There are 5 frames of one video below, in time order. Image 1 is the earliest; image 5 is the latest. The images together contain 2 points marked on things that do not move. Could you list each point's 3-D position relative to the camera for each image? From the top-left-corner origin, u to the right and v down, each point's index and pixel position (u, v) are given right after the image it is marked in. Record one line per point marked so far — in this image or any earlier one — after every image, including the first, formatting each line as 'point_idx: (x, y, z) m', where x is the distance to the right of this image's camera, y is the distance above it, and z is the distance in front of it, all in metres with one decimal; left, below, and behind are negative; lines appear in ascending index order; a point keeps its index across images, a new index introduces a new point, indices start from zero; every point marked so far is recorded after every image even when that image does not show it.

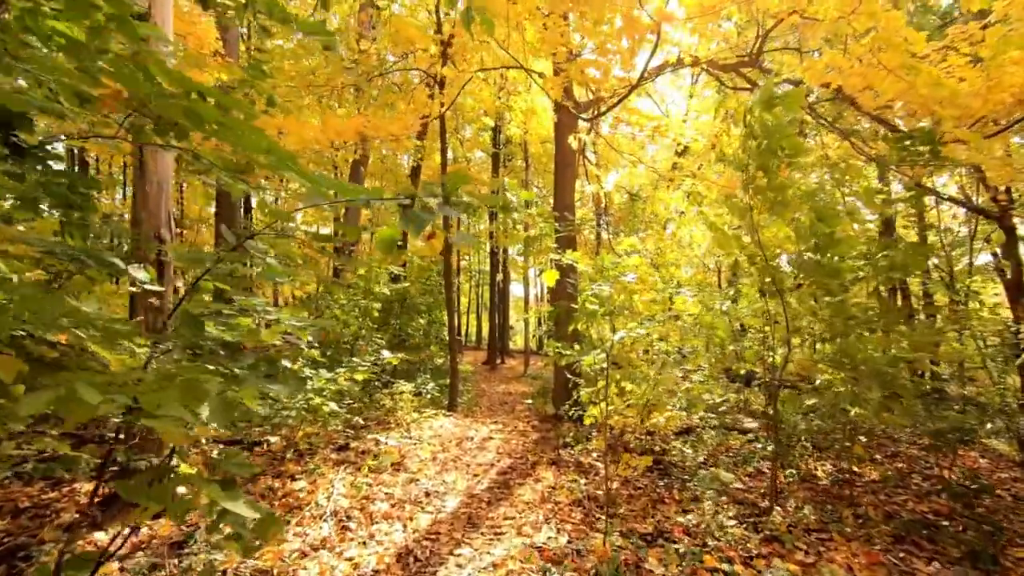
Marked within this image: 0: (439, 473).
0: (-0.6, -1.7, +4.7) m
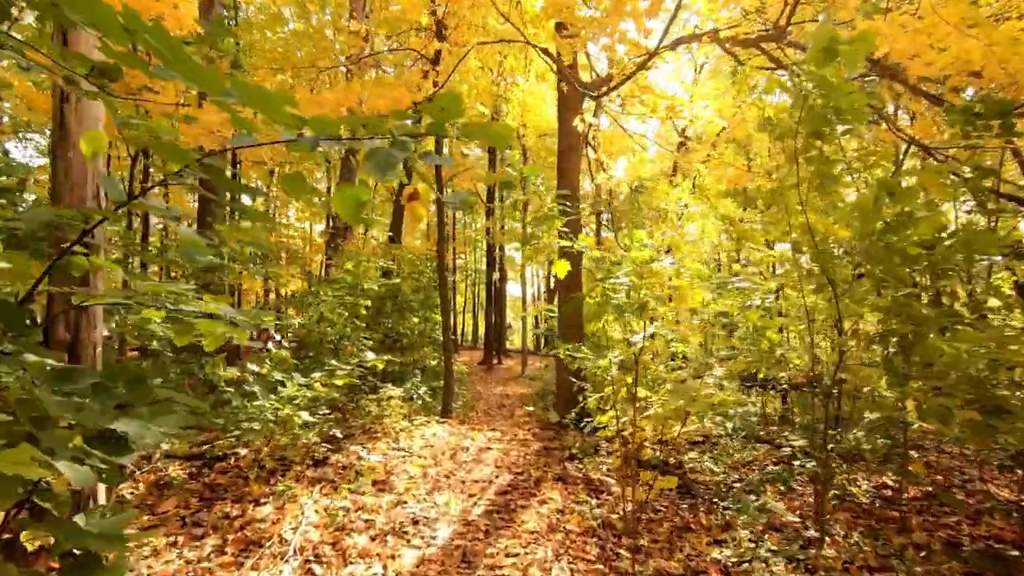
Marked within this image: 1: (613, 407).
0: (-0.6, -1.6, +4.1) m
1: (+0.9, -1.1, +5.0) m
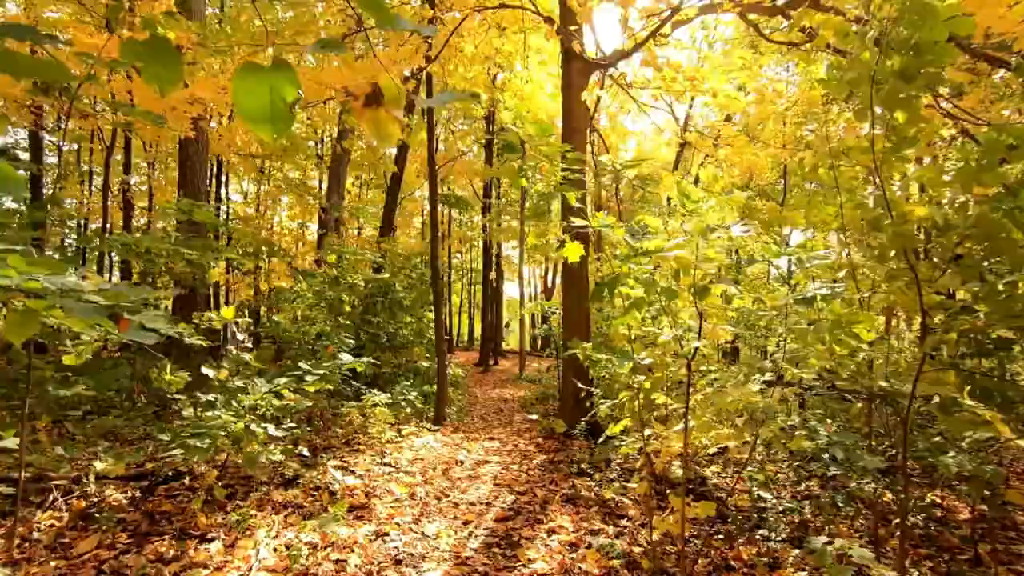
0: (-0.6, -1.5, +3.5) m
1: (+1.0, -1.0, +4.4) m
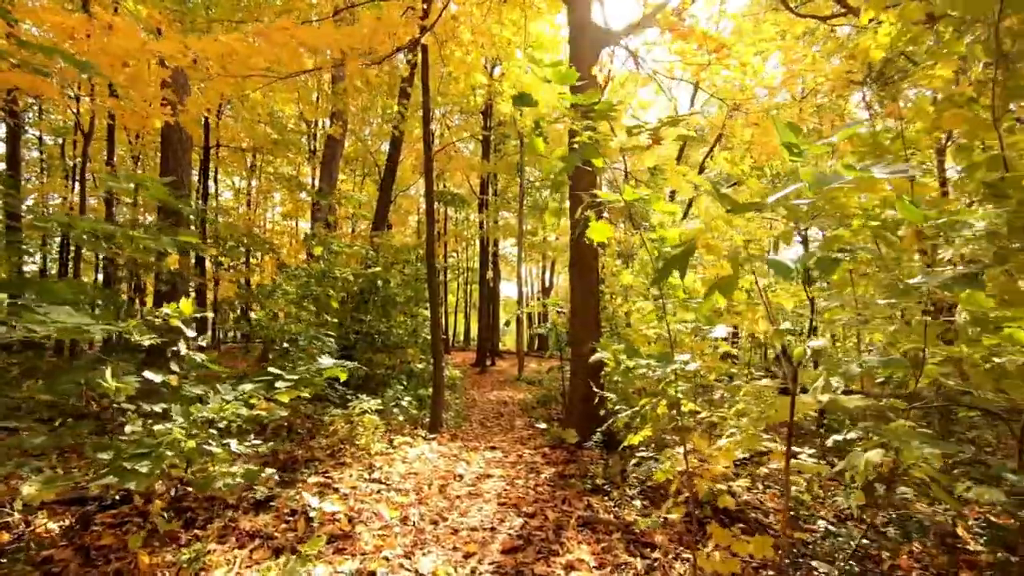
0: (-0.6, -1.5, +2.9) m
1: (+1.0, -1.0, +3.8) m
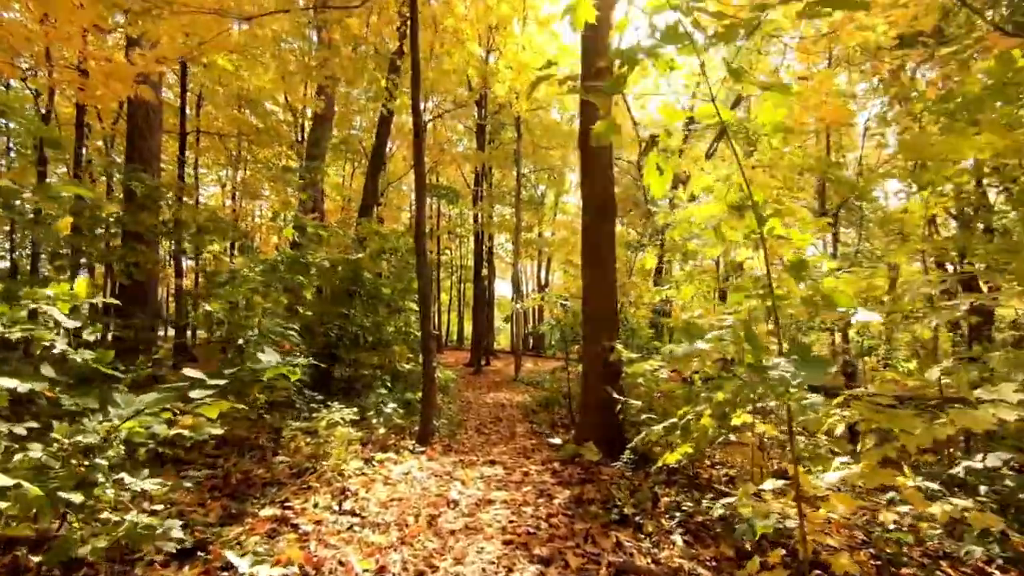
0: (-0.5, -1.3, +2.1) m
1: (+1.1, -0.9, +3.0) m
